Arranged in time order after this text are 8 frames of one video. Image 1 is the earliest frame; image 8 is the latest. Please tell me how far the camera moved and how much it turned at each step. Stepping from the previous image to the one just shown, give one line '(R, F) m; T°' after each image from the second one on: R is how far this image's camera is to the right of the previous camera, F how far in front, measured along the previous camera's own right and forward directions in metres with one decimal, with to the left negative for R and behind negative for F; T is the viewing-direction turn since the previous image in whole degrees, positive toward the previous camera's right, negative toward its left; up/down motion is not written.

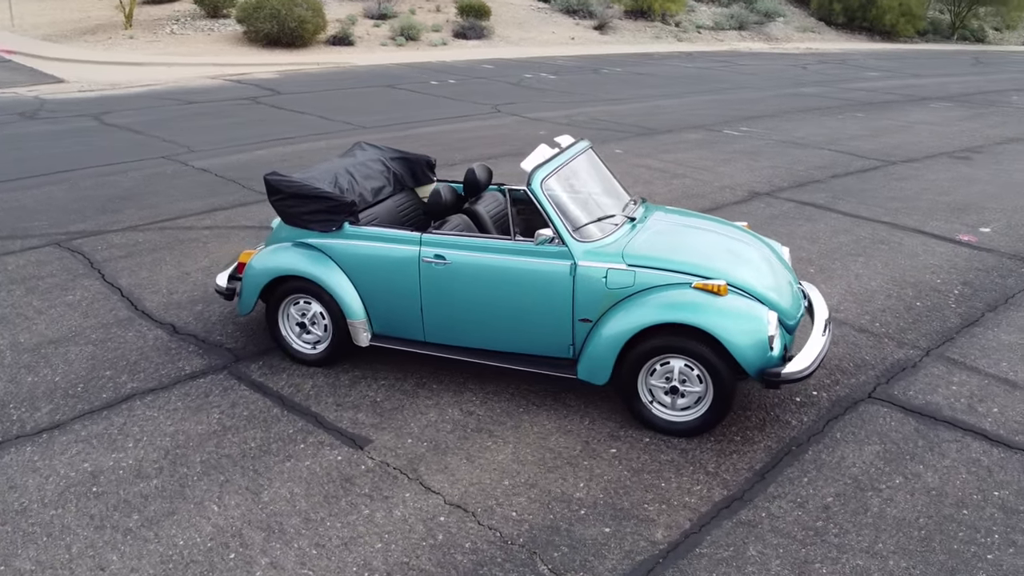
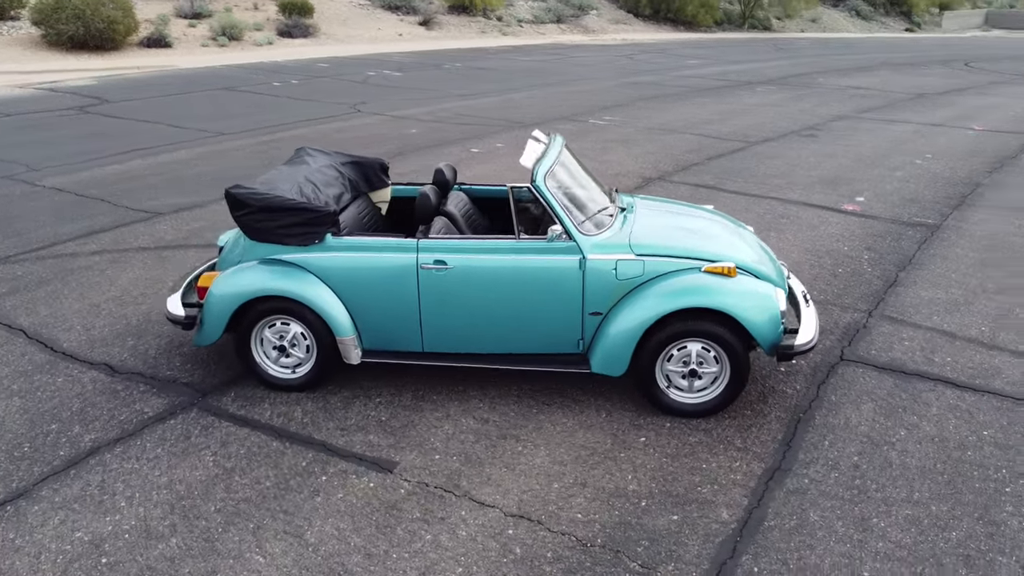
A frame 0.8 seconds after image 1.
(-1.1, +0.2) m; +13°
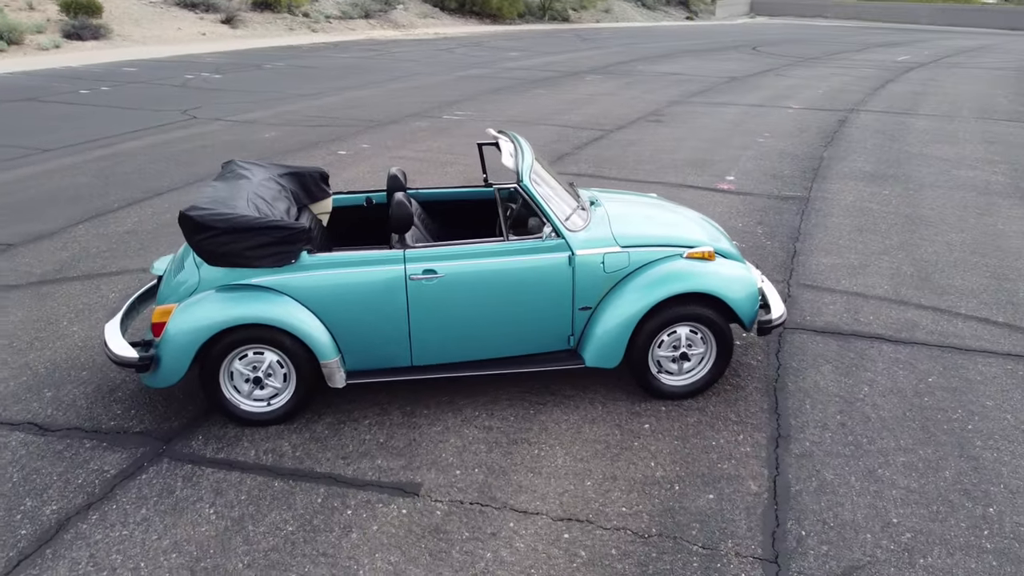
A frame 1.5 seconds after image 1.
(-1.0, +0.2) m; +13°
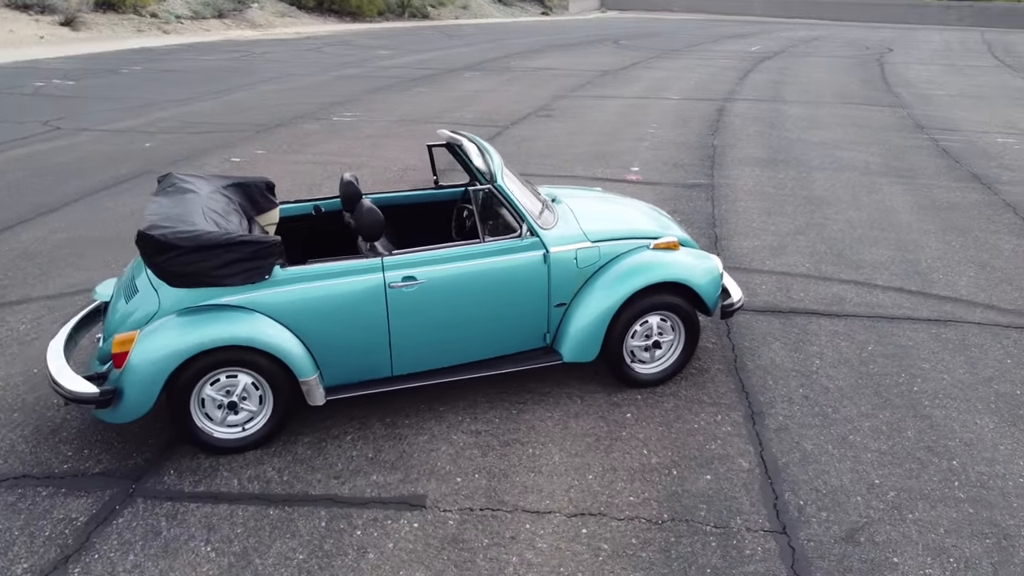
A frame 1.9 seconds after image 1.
(-0.6, +0.1) m; +9°
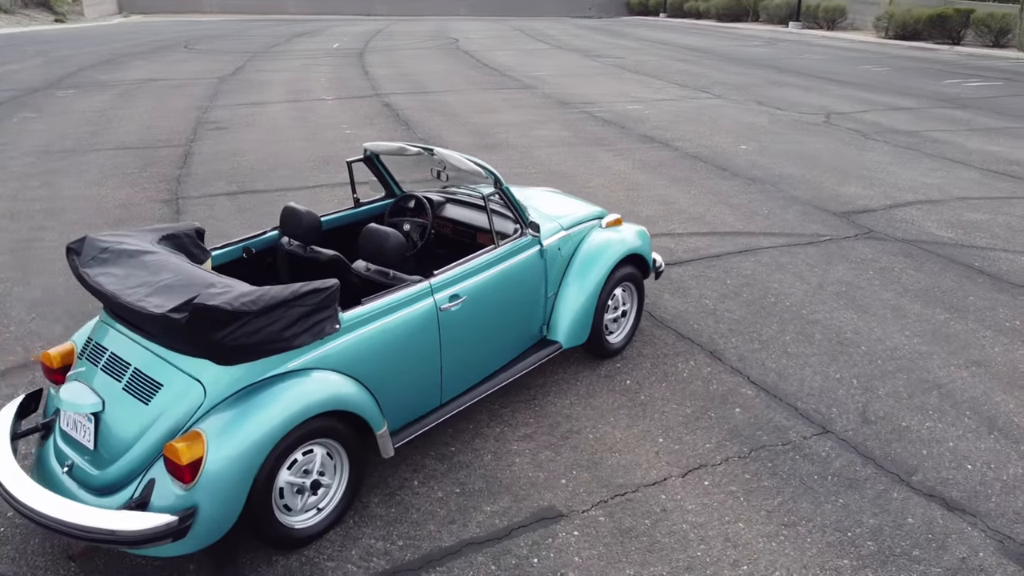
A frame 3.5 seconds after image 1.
(-2.4, +0.6) m; +30°
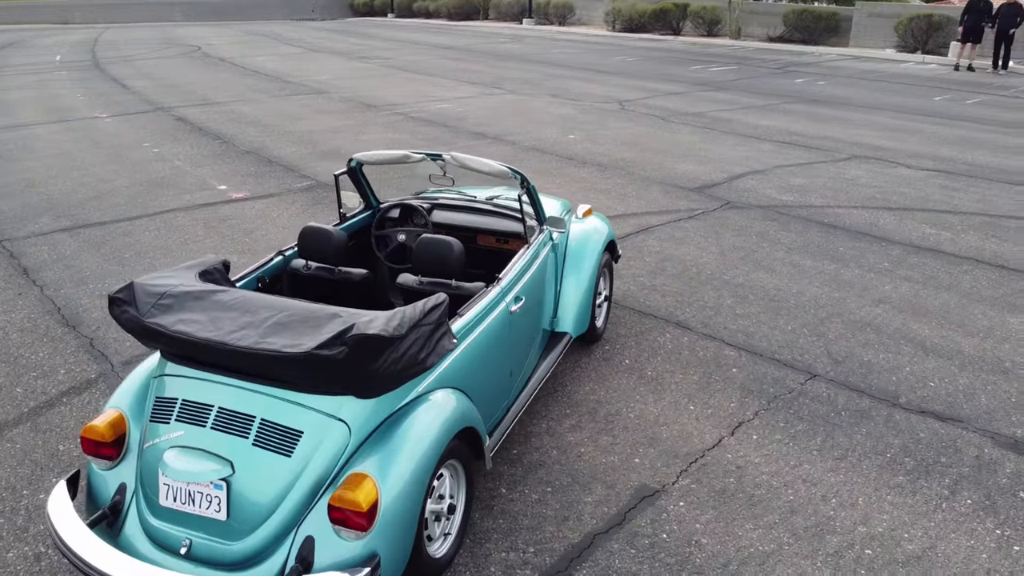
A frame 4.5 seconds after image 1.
(-1.6, +0.2) m; +18°
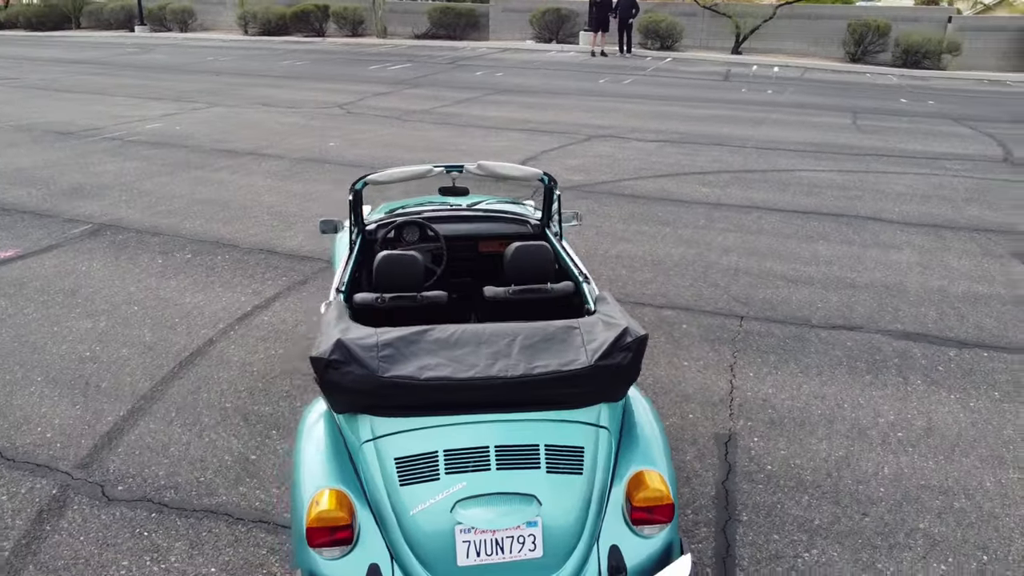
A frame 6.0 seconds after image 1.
(-2.2, +0.4) m; +26°
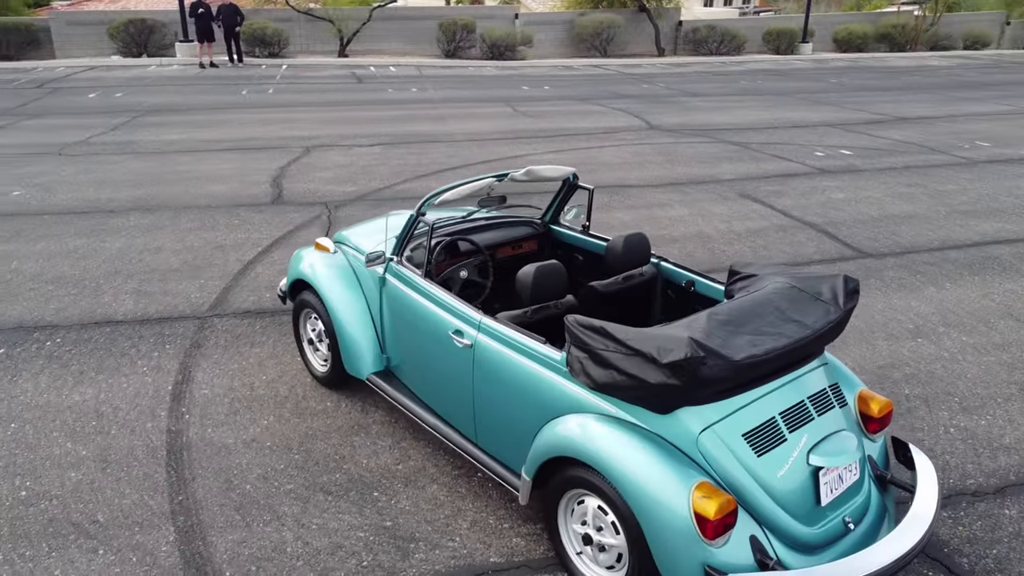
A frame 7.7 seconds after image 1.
(-2.7, +0.6) m; +30°
